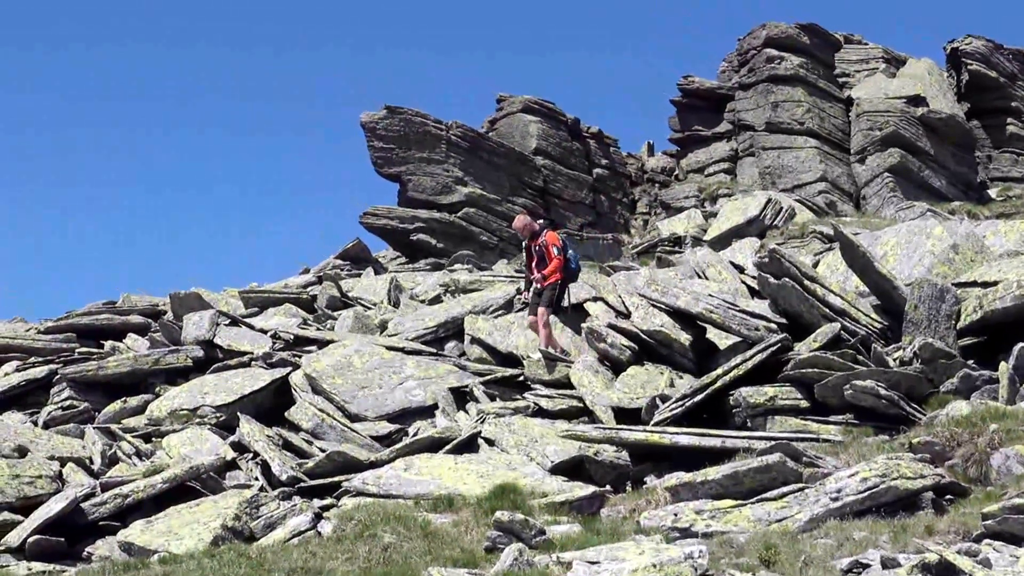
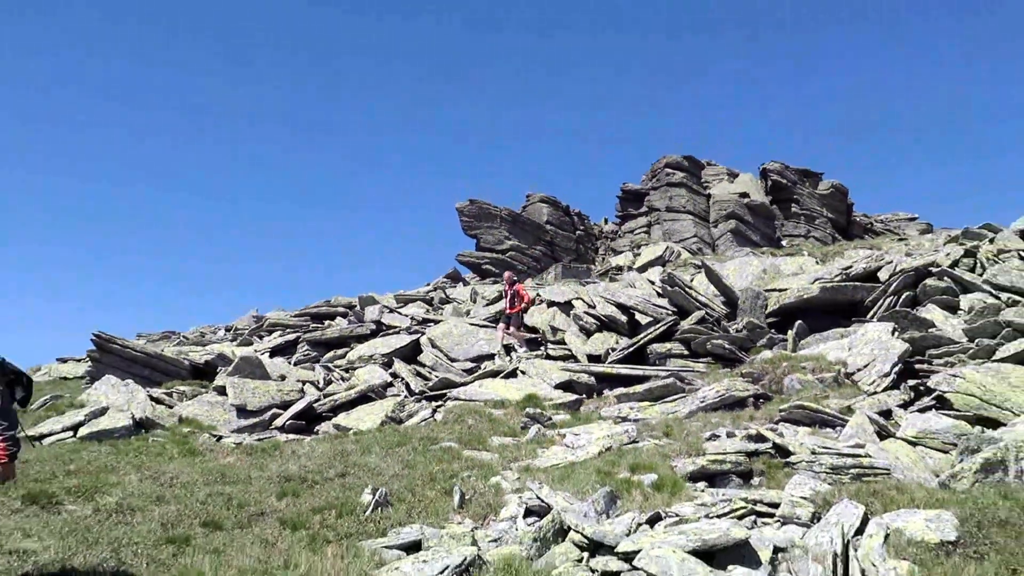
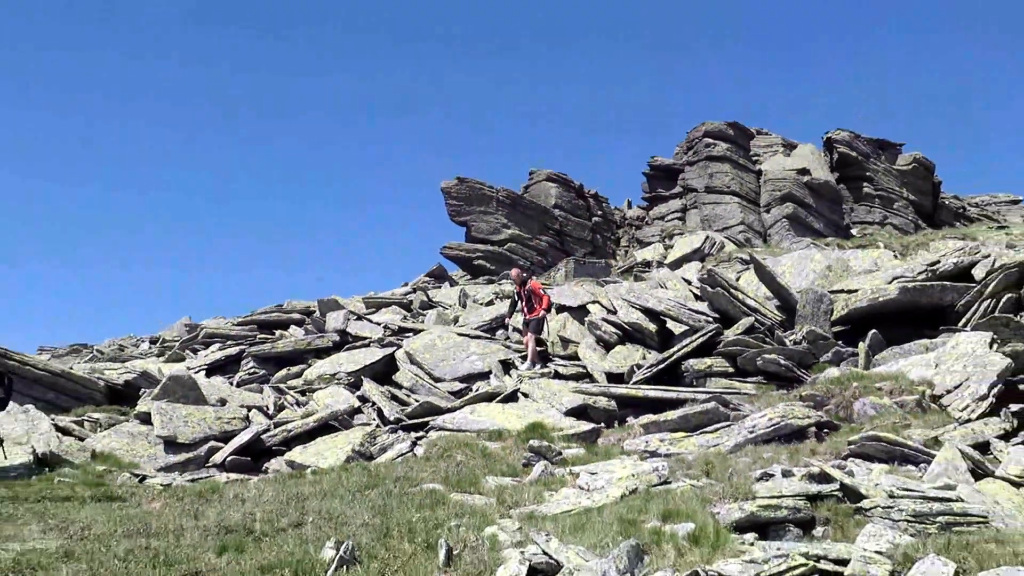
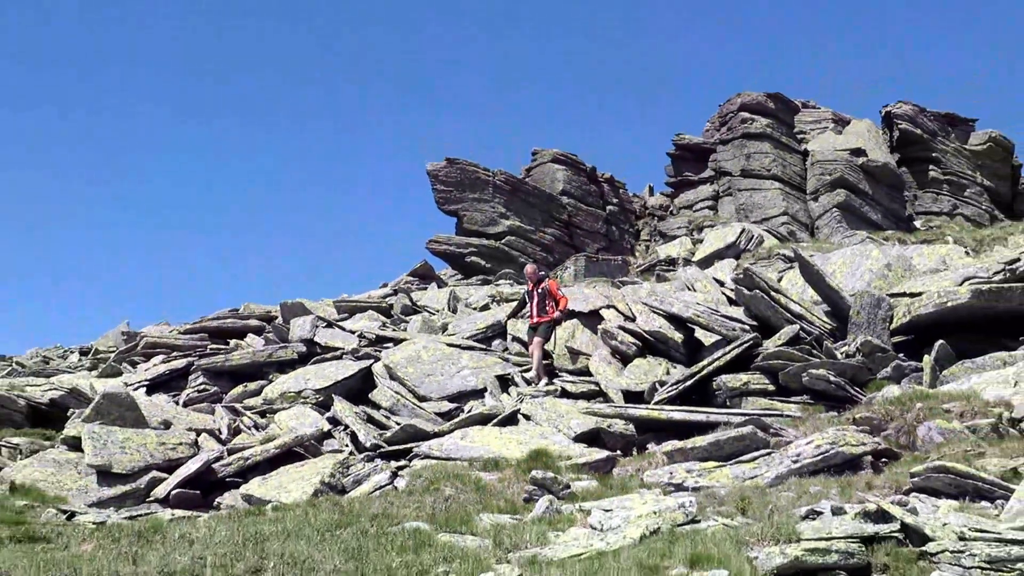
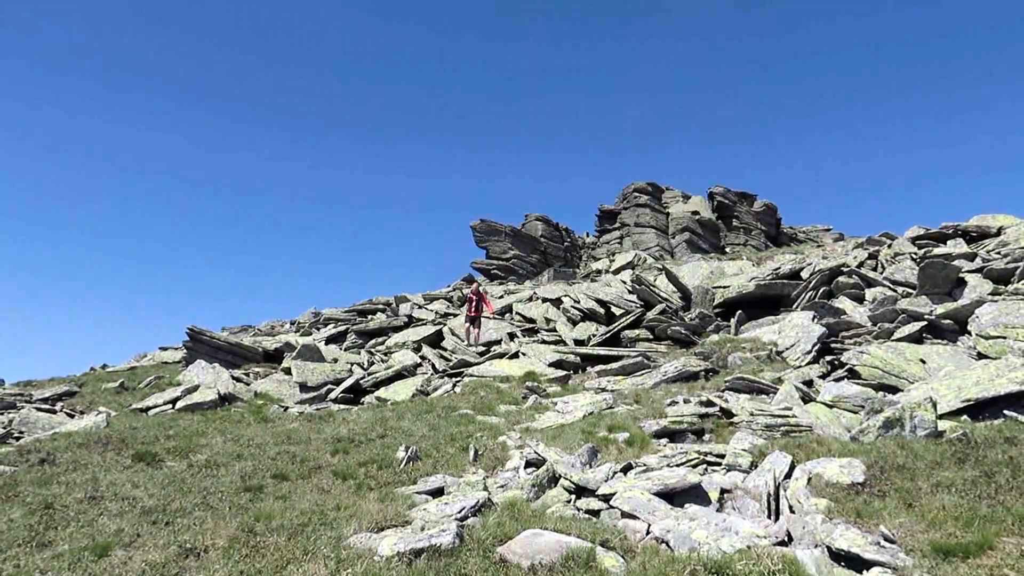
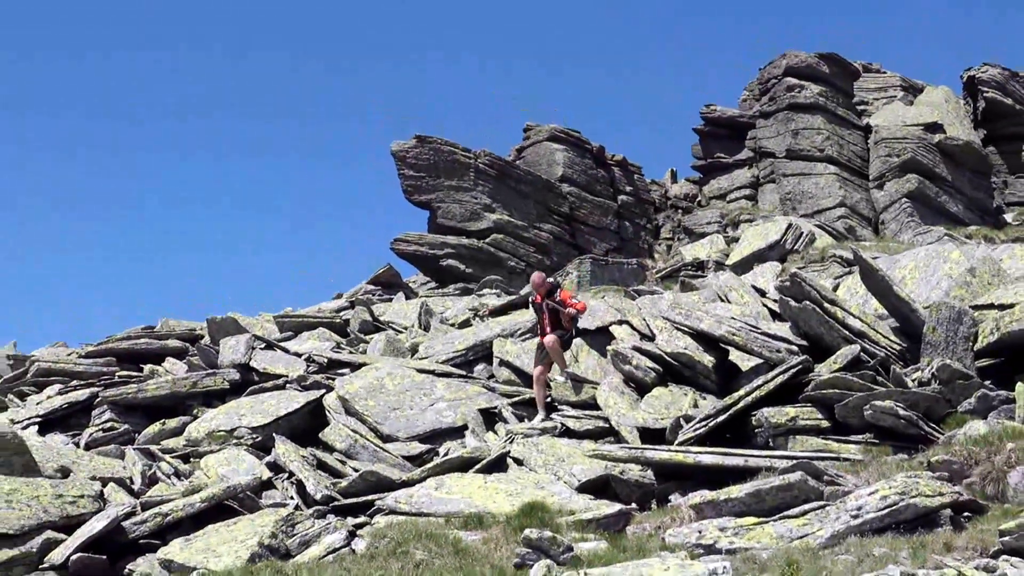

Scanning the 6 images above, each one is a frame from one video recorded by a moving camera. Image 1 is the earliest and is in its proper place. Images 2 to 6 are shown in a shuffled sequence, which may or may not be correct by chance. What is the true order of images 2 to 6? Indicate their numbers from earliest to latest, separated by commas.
6, 4, 3, 2, 5
